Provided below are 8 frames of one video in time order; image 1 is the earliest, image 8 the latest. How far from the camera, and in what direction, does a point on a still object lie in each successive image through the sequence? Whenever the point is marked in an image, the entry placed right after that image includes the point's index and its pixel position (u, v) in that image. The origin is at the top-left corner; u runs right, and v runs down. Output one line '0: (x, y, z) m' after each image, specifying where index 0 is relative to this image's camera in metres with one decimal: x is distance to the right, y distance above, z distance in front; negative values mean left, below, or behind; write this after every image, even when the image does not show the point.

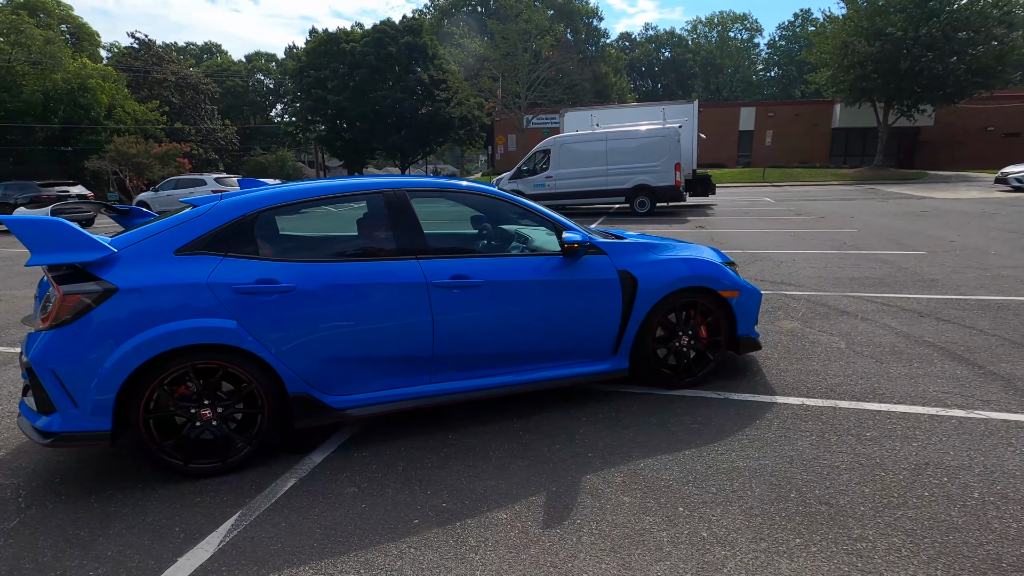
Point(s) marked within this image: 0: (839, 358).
0: (+2.8, -0.6, +4.7) m
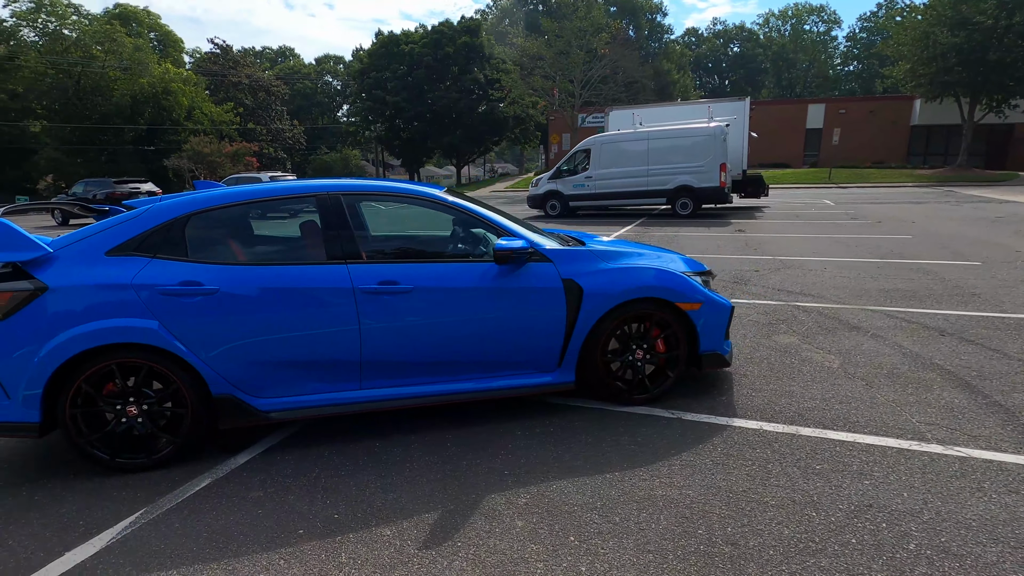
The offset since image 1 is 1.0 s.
0: (+2.4, -0.7, +4.3) m
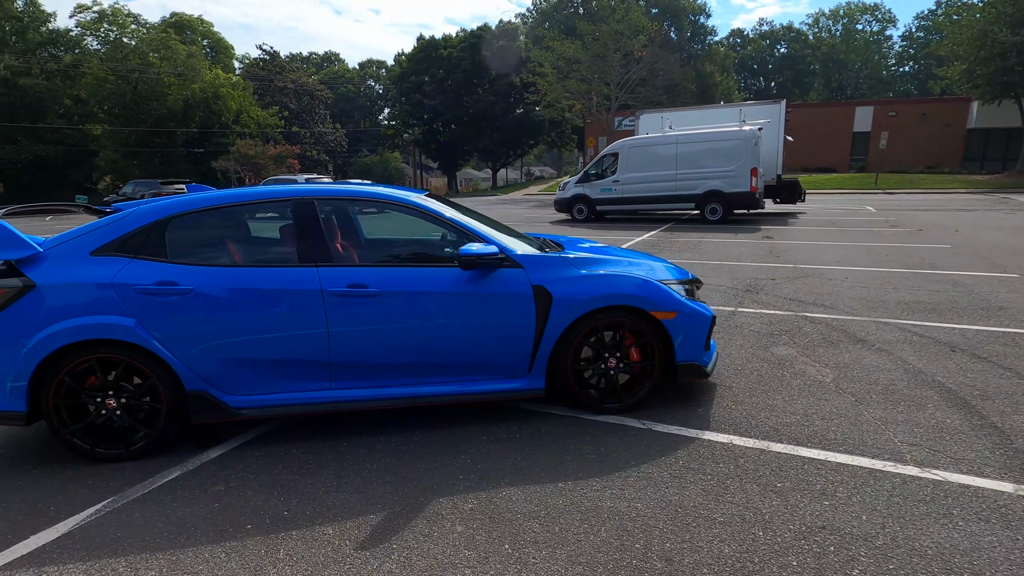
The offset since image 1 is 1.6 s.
0: (+2.3, -0.8, +4.1) m
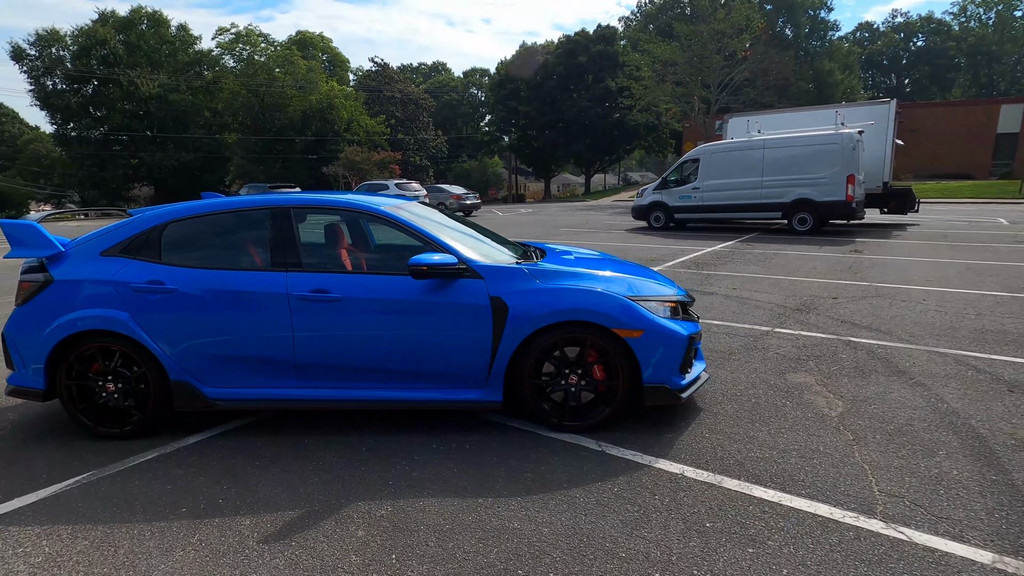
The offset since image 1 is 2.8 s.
0: (+2.0, -1.0, +3.8) m
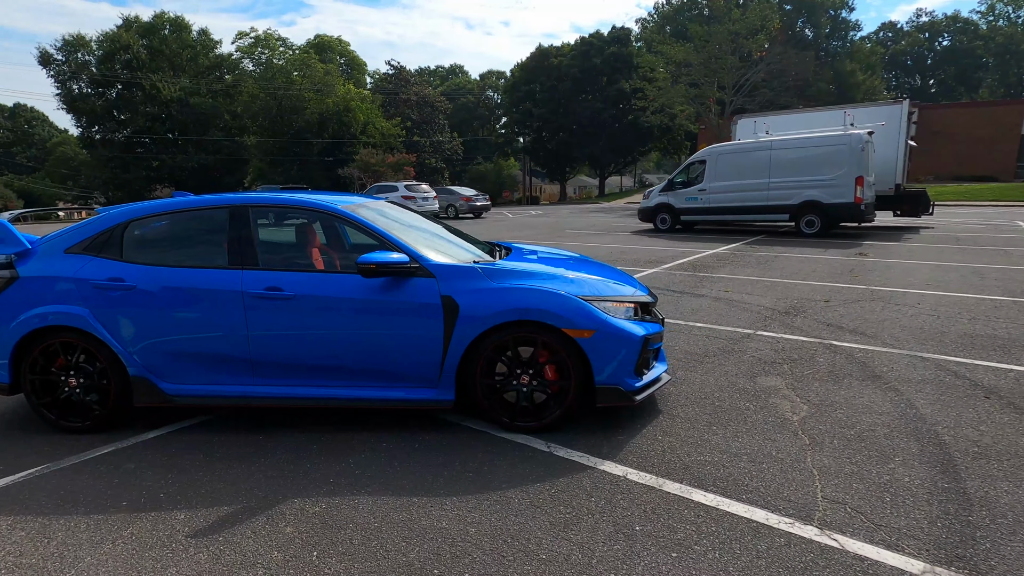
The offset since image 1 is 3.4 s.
0: (+1.7, -1.0, +3.7) m
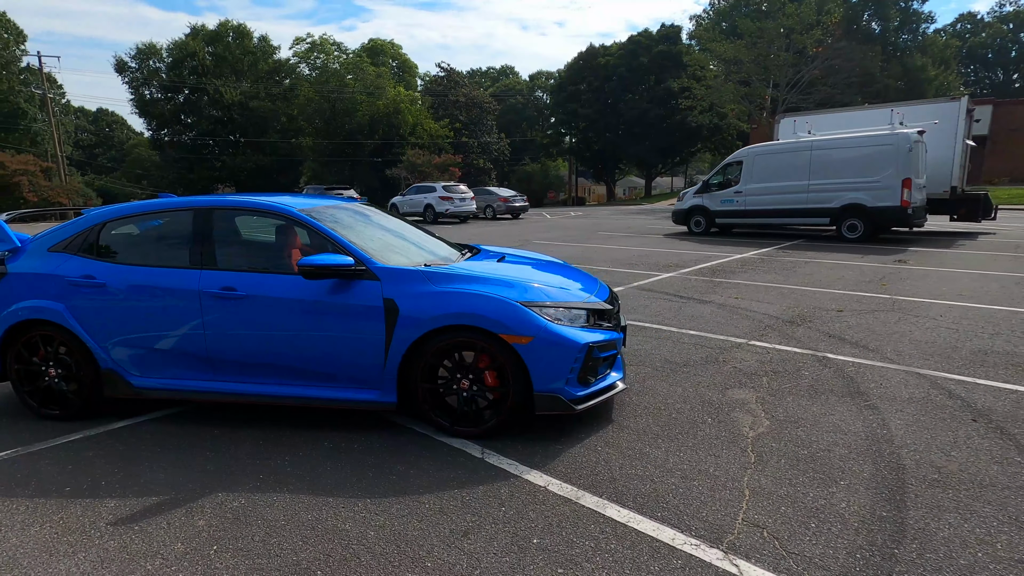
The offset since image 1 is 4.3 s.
0: (+1.3, -1.0, +3.5) m
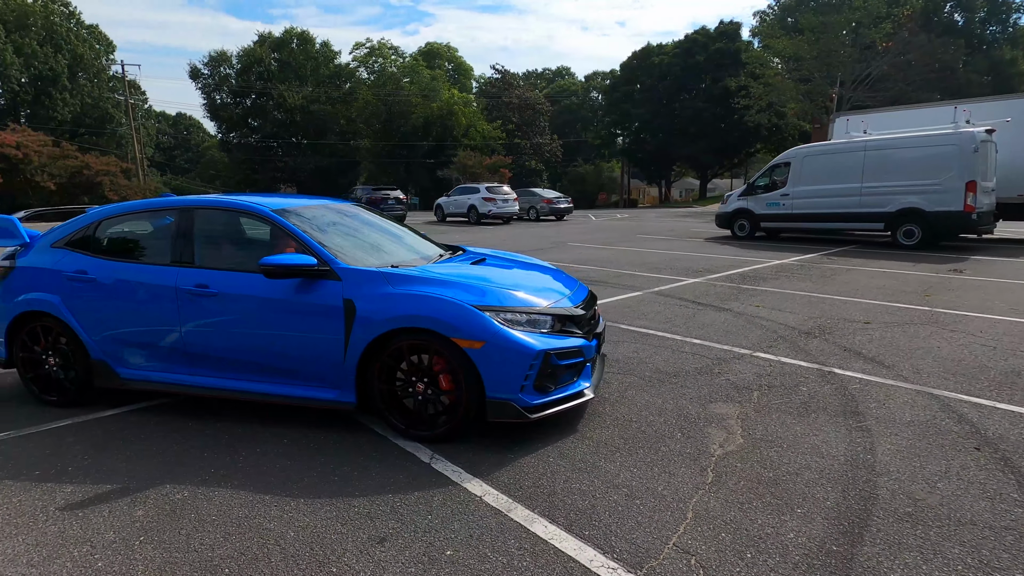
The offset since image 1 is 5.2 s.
0: (+0.9, -1.1, +3.4) m
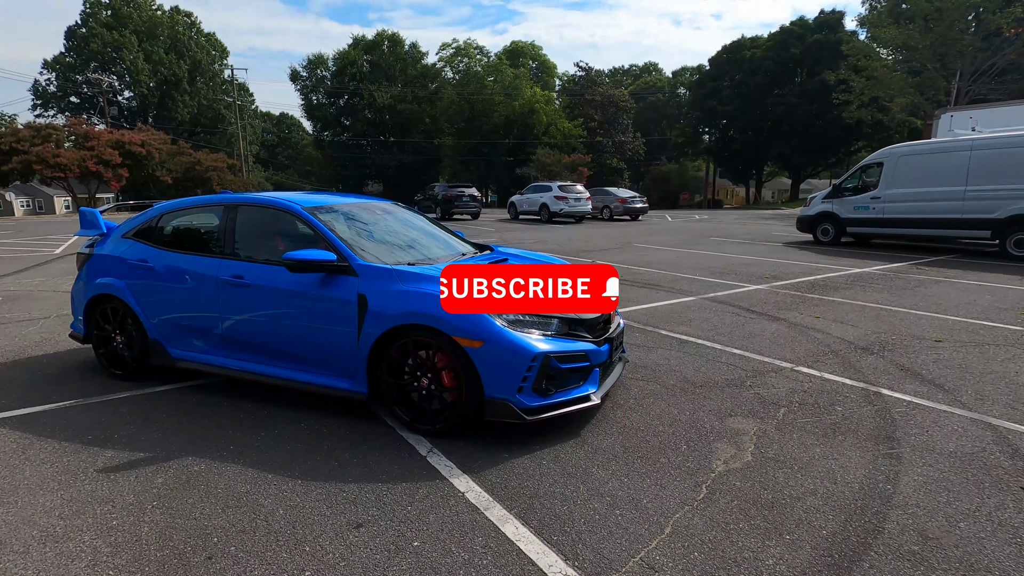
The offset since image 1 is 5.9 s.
0: (+0.9, -1.1, +3.3) m
